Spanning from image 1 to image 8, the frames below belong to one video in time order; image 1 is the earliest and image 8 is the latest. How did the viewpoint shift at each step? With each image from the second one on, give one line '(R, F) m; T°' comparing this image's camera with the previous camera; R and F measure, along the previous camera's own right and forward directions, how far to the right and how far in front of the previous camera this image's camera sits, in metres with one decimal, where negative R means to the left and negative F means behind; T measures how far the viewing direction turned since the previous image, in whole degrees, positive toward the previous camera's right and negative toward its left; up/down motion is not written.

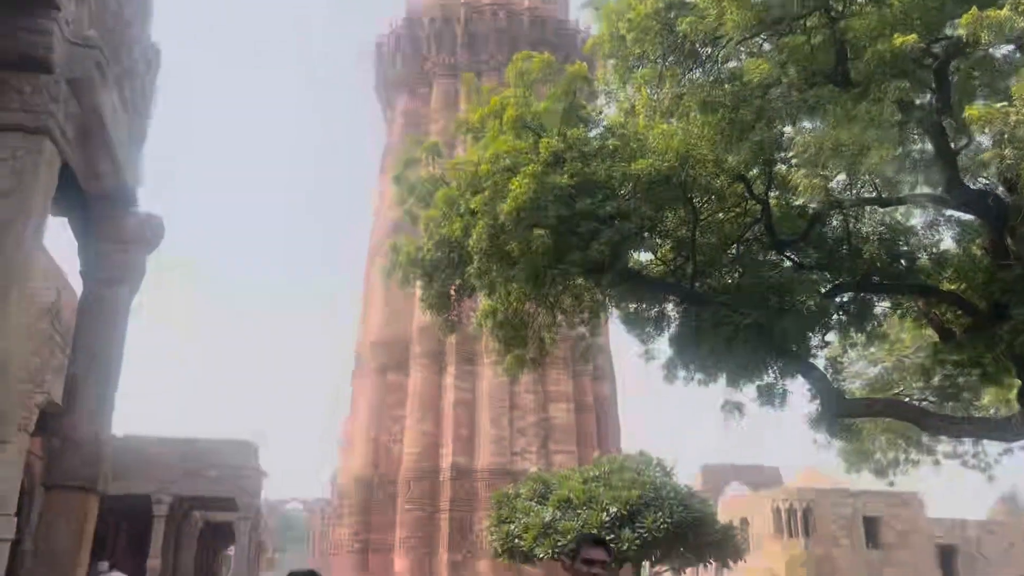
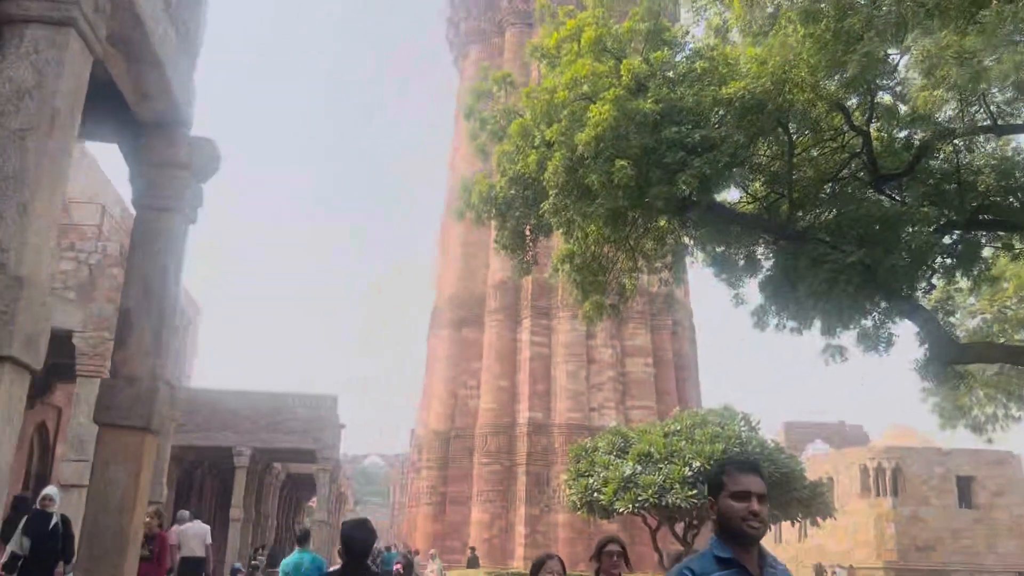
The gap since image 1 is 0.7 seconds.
(0.0, +0.4) m; -5°
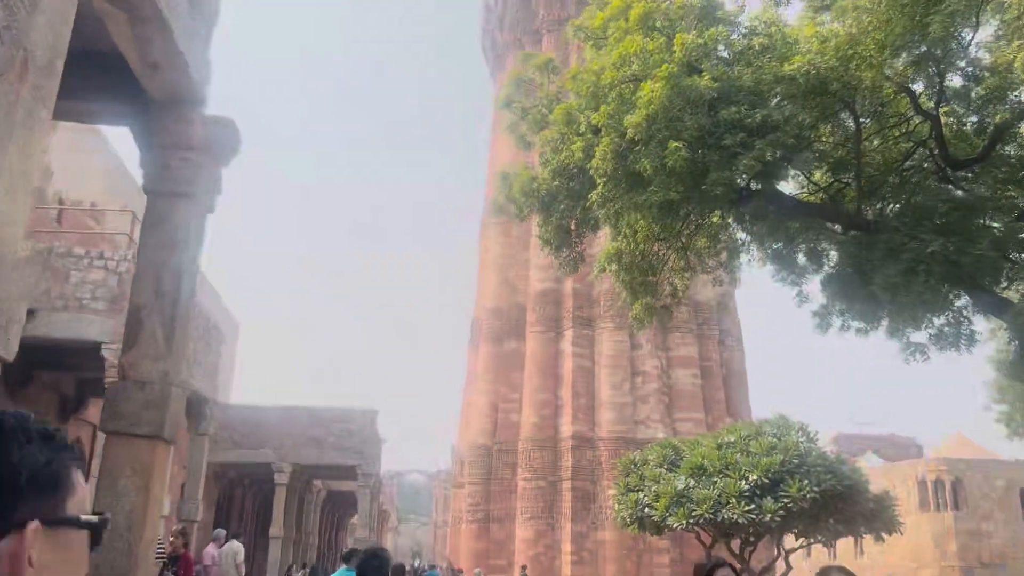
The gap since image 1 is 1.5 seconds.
(0.0, +0.4) m; -2°
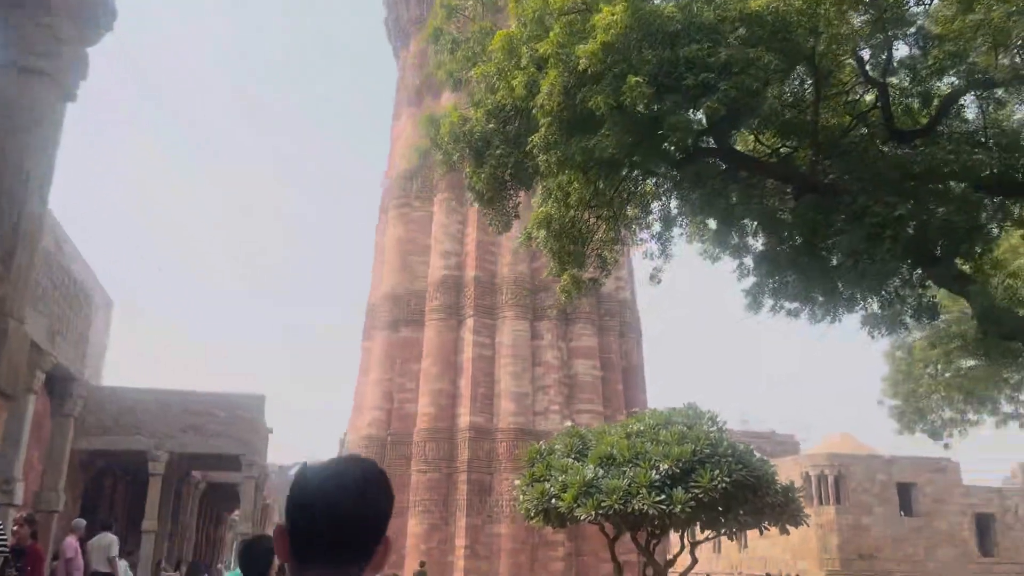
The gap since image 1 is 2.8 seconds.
(-0.2, +0.7) m; +7°
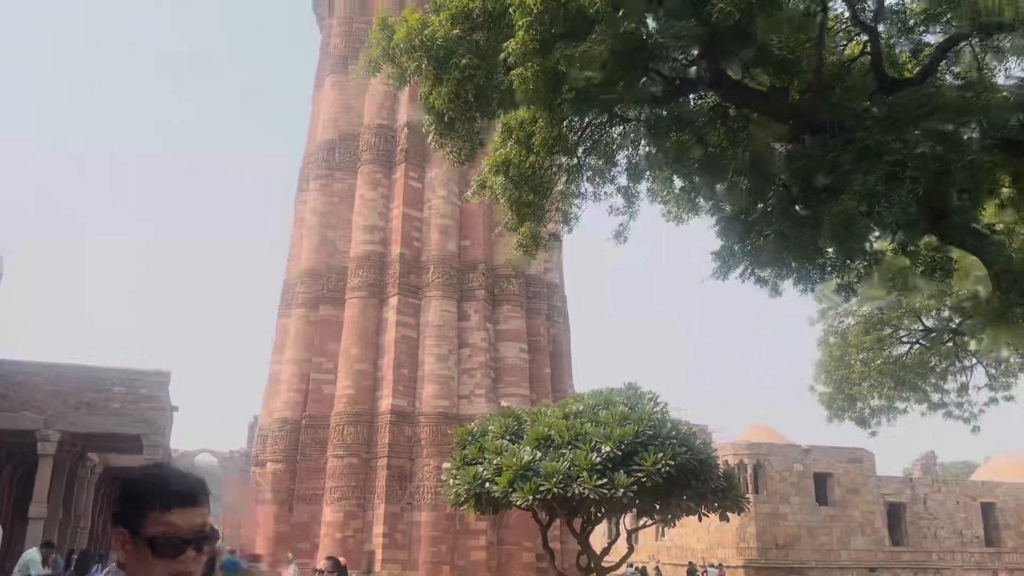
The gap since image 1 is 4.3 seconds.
(-0.2, +0.8) m; +5°
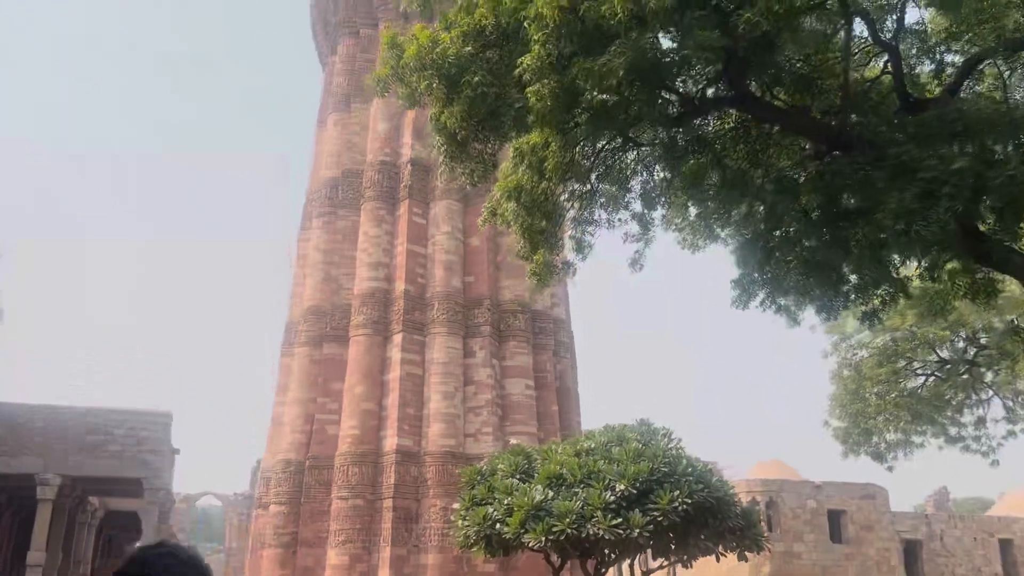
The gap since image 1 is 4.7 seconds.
(-0.1, +0.2) m; 0°
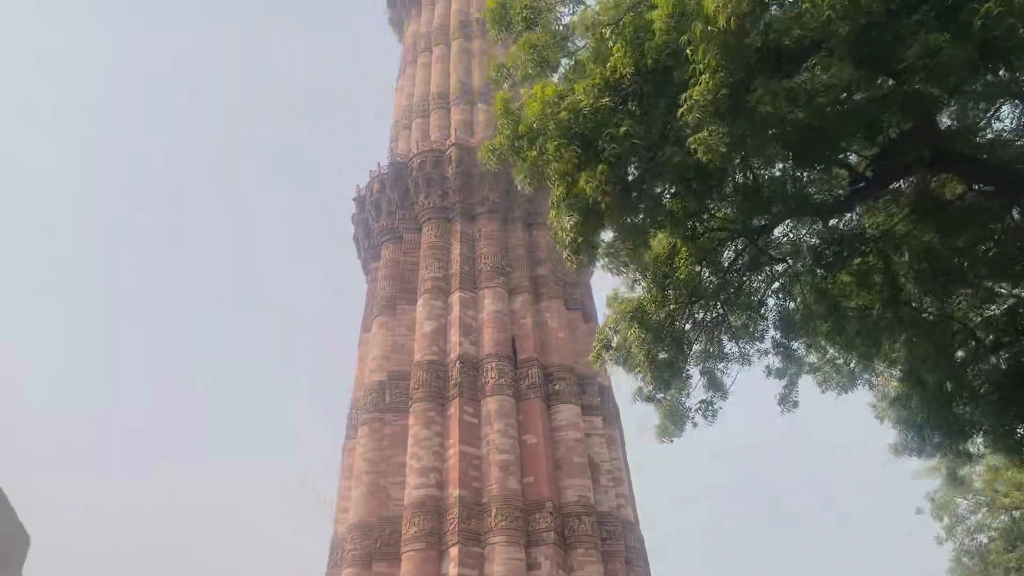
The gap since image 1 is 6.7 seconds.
(-0.5, +1.0) m; -2°
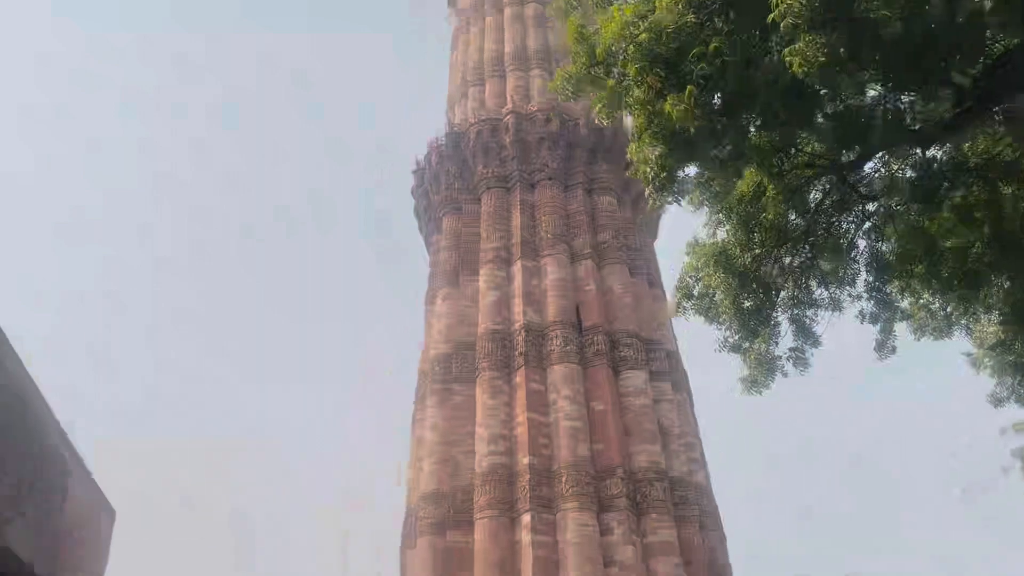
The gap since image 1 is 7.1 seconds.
(-0.1, +0.2) m; -4°
